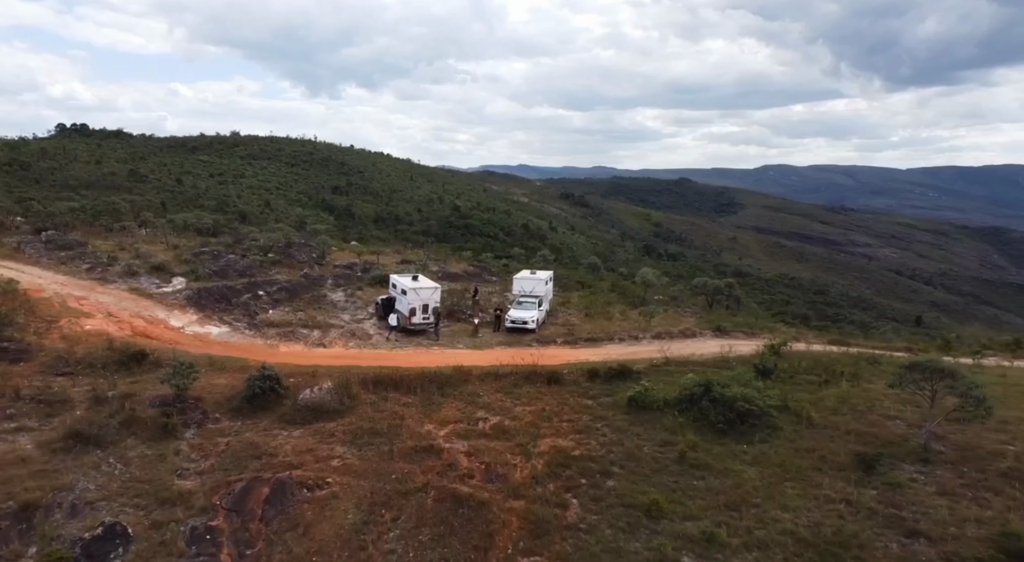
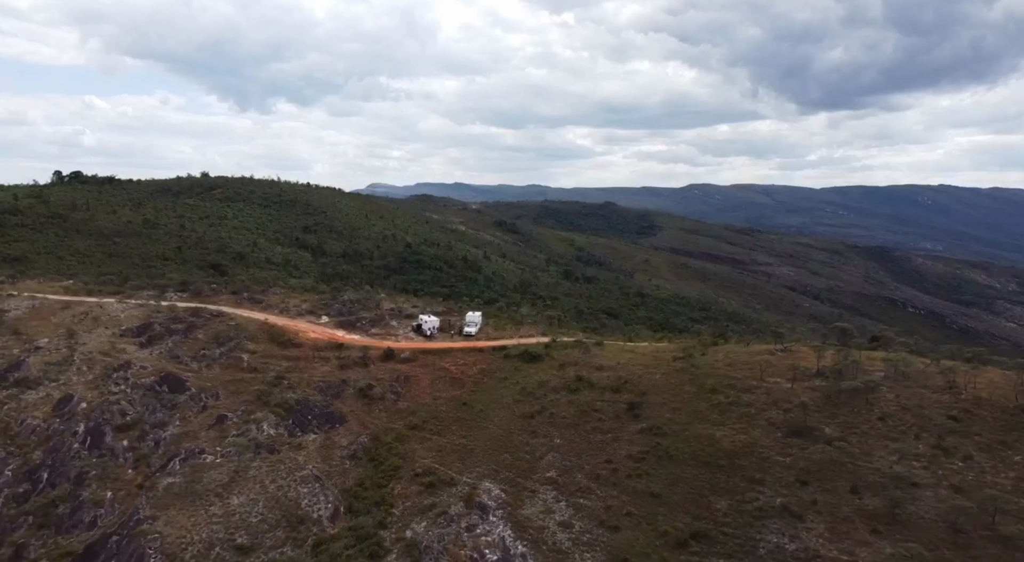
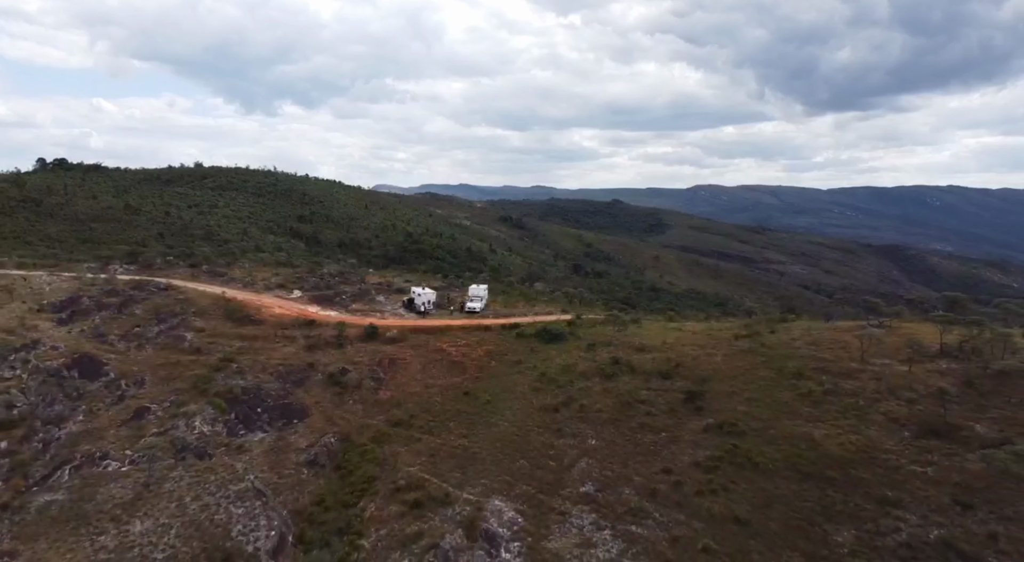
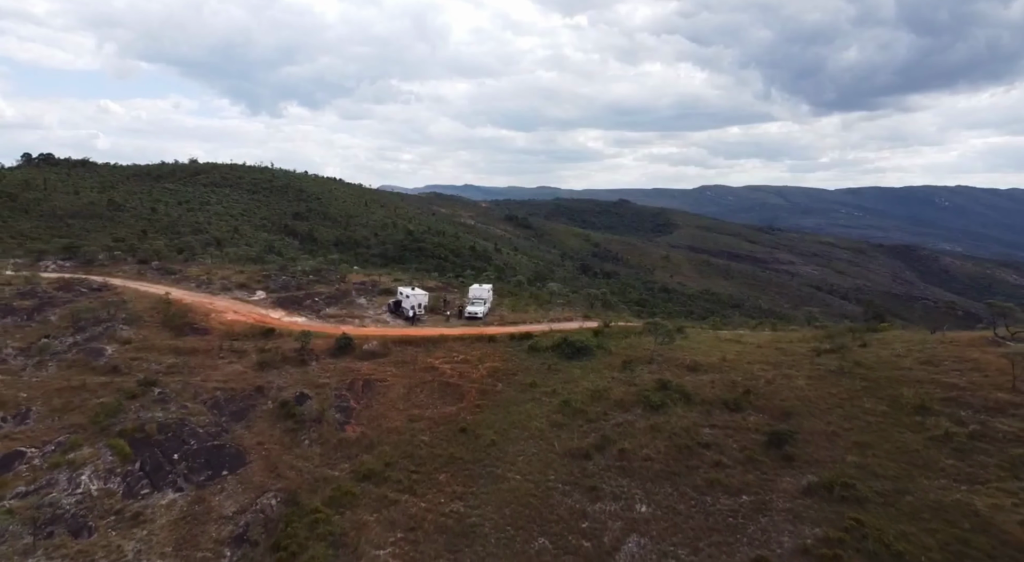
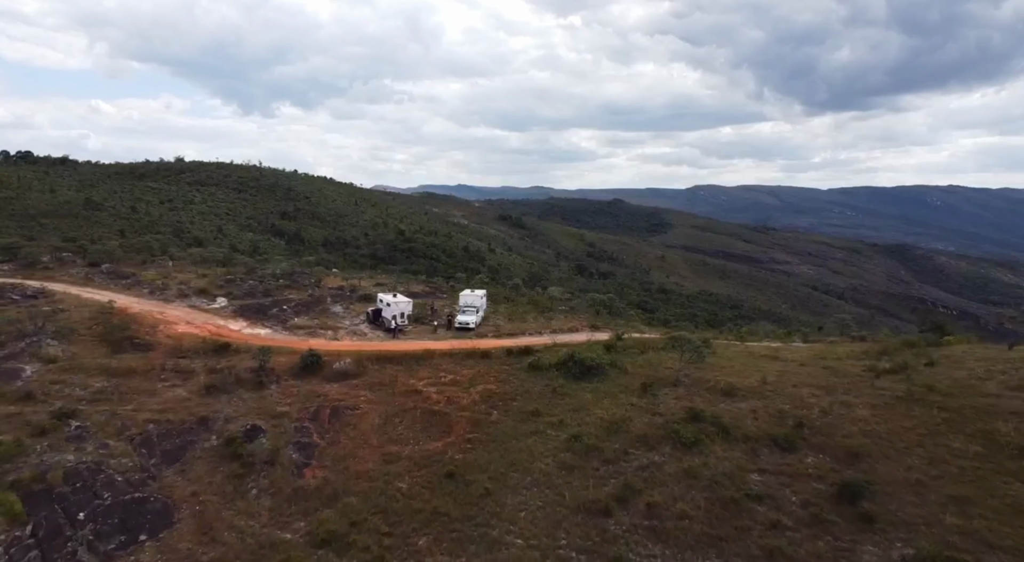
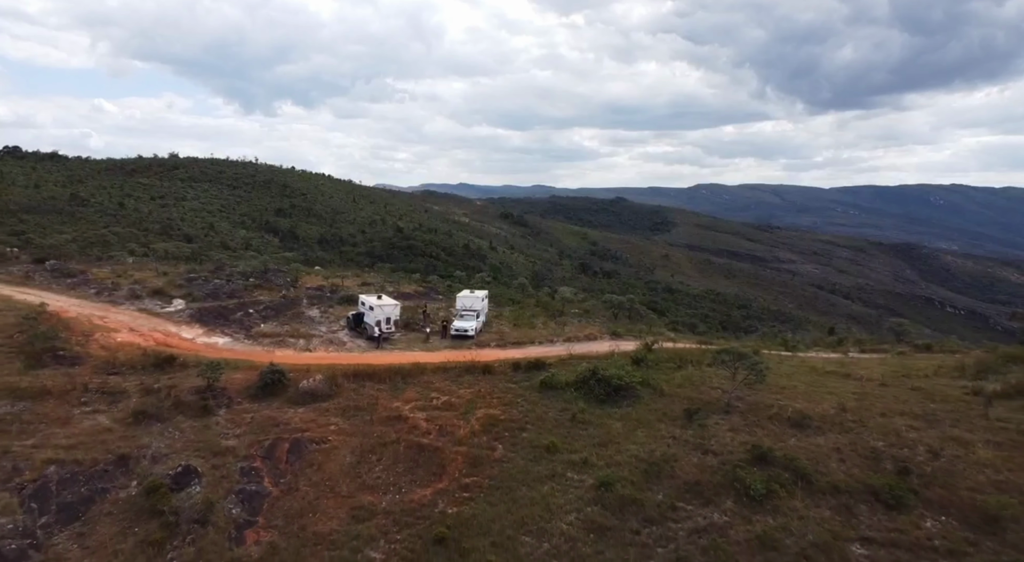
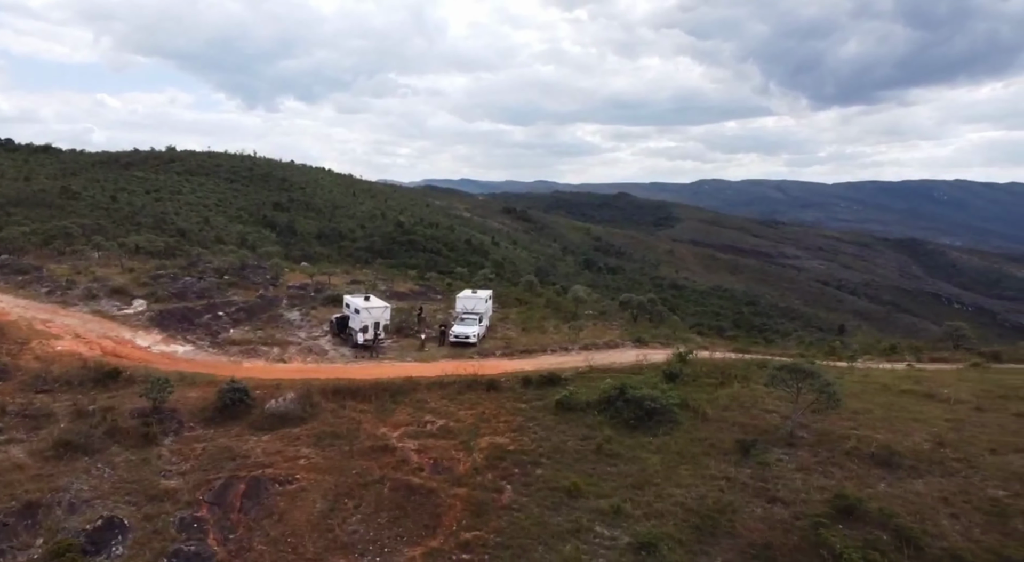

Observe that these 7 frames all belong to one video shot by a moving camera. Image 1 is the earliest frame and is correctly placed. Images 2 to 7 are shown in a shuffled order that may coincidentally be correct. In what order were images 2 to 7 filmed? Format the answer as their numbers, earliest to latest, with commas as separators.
7, 6, 5, 4, 3, 2
